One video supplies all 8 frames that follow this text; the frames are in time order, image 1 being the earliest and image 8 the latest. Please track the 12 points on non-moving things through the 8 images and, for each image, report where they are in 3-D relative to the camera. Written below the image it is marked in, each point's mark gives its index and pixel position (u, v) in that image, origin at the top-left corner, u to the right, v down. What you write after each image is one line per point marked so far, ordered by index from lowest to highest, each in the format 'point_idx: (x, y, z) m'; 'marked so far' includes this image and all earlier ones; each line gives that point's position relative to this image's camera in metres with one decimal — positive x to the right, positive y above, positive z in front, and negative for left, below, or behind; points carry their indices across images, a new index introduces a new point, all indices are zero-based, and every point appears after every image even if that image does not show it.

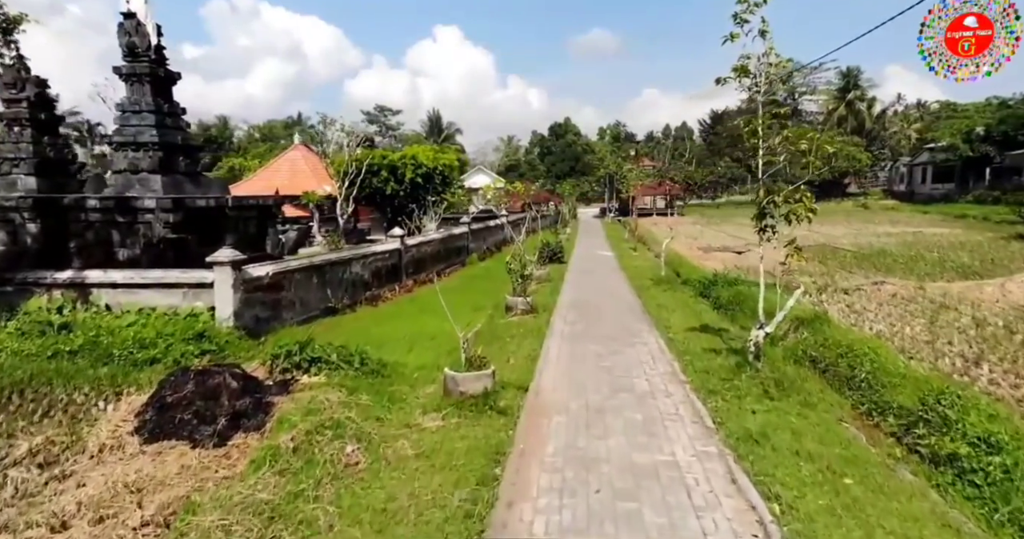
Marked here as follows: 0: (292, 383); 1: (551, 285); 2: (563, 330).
0: (-2.3, -1.2, +5.9) m
1: (+1.0, -0.4, +14.0) m
2: (+0.8, -1.0, +9.2) m
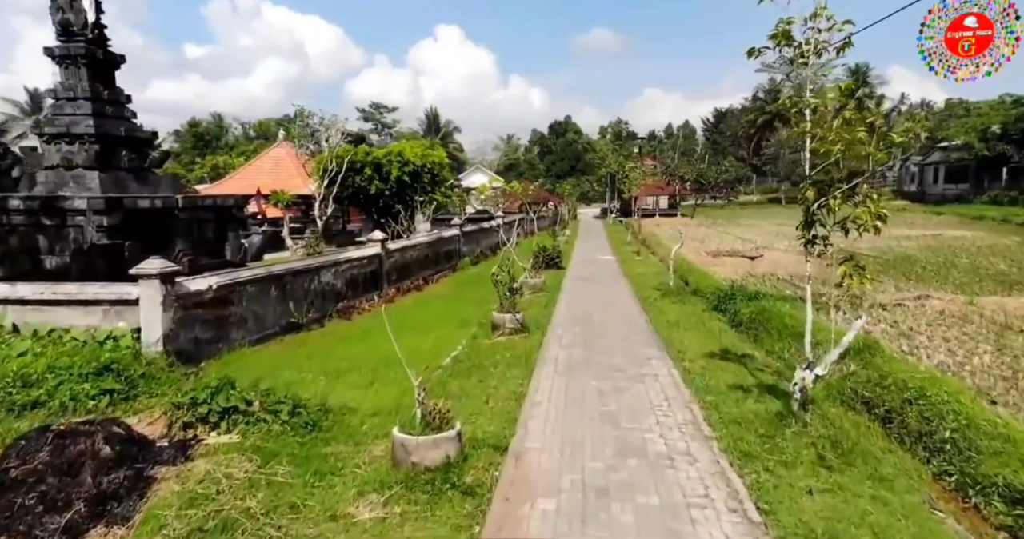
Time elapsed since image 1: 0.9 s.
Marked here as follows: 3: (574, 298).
0: (-2.5, -1.4, +4.4) m
1: (+0.8, -0.6, +12.6) m
2: (+0.6, -1.2, +7.8) m
3: (+1.3, -0.6, +12.5) m
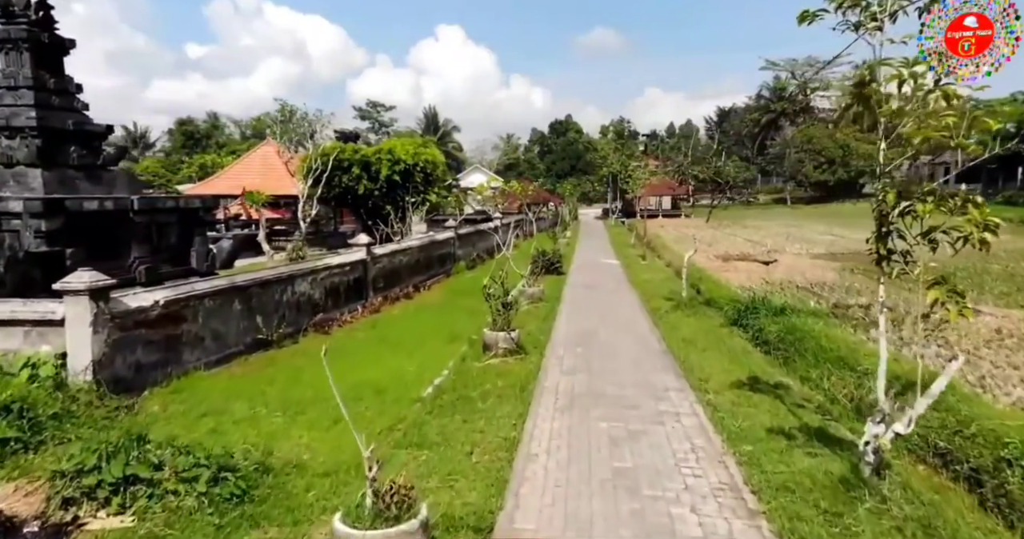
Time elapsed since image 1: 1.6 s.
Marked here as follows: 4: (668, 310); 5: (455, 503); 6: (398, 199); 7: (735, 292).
0: (-2.6, -1.5, +3.3) m
1: (+0.7, -0.8, +11.4) m
2: (+0.5, -1.3, +6.6) m
3: (+1.3, -0.8, +11.4) m
4: (+2.9, -0.8, +10.7) m
5: (-0.4, -1.6, +3.8) m
6: (-3.4, +2.1, +17.5) m
7: (+4.8, -0.5, +12.5) m
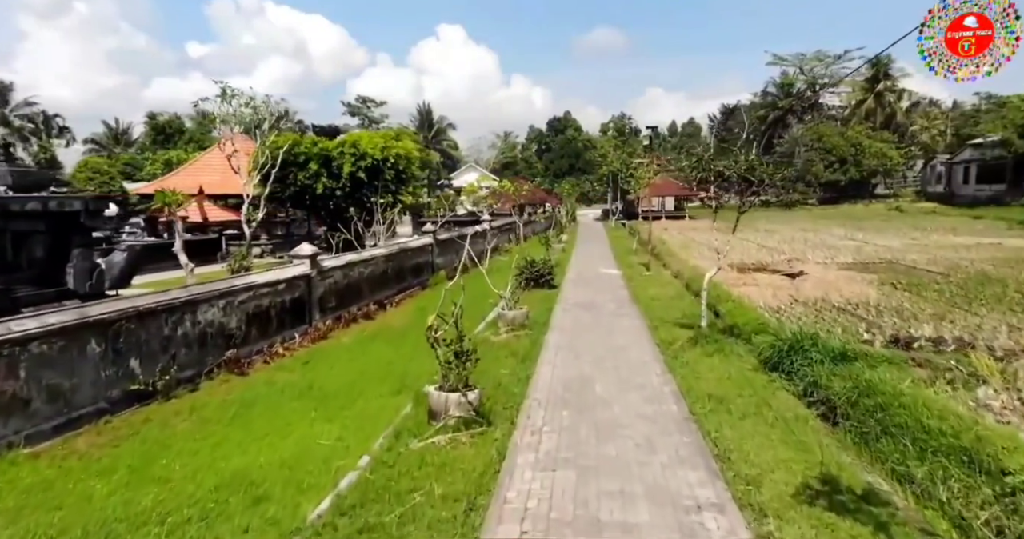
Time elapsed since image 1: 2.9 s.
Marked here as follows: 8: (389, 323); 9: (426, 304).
0: (-3.0, -1.8, +1.0) m
1: (+0.3, -1.1, +9.1) m
2: (+0.1, -1.6, +4.3) m
3: (+0.8, -1.1, +9.0) m
4: (+2.5, -1.1, +8.4) m
5: (-0.8, -1.9, +1.5) m
6: (-3.9, +1.8, +15.1) m
7: (+4.4, -0.8, +10.1) m
8: (-2.5, -1.1, +11.7) m
9: (-2.0, -0.8, +13.6) m
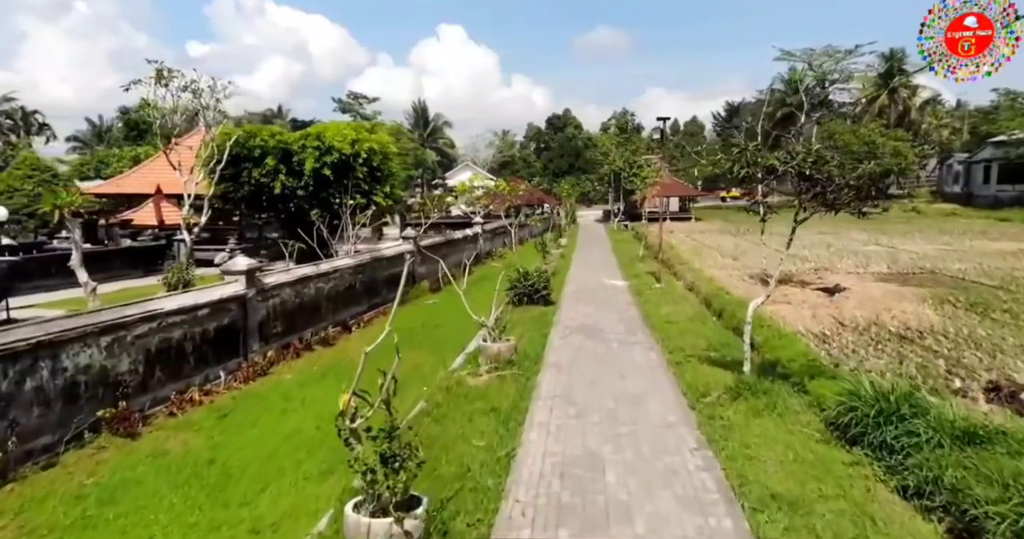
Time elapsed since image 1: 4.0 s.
0: (-3.2, -2.1, -1.1) m
1: (+0.1, -1.4, +7.0) m
2: (-0.1, -1.9, +2.2) m
3: (+0.6, -1.4, +6.9) m
4: (+2.3, -1.4, +6.3) m
5: (-1.0, -2.2, -0.6) m
6: (-4.1, +1.6, +13.0) m
7: (+4.2, -1.1, +8.1) m
8: (-2.7, -1.4, +9.6) m
9: (-2.3, -1.1, +11.6) m
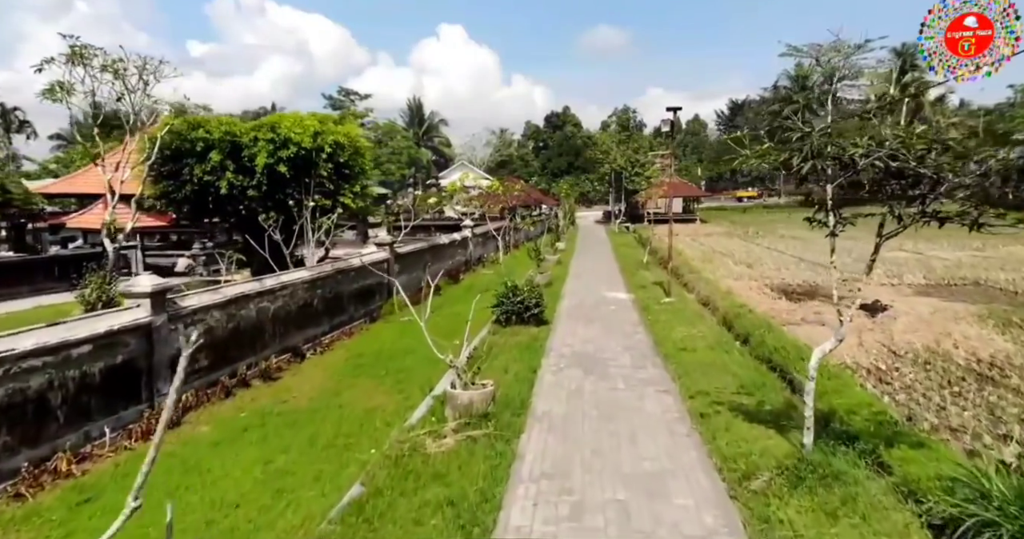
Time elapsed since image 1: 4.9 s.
0: (-3.4, -2.4, -2.9) m
1: (-0.2, -1.6, +5.2) m
2: (-0.3, -2.2, +0.4) m
3: (+0.4, -1.7, +5.2) m
4: (+2.0, -1.6, +4.5) m
5: (-1.3, -2.4, -2.4) m
6: (-4.3, +1.3, +11.2) m
7: (+4.0, -1.4, +6.3) m
8: (-3.0, -1.6, +7.8) m
9: (-2.5, -1.3, +9.8) m
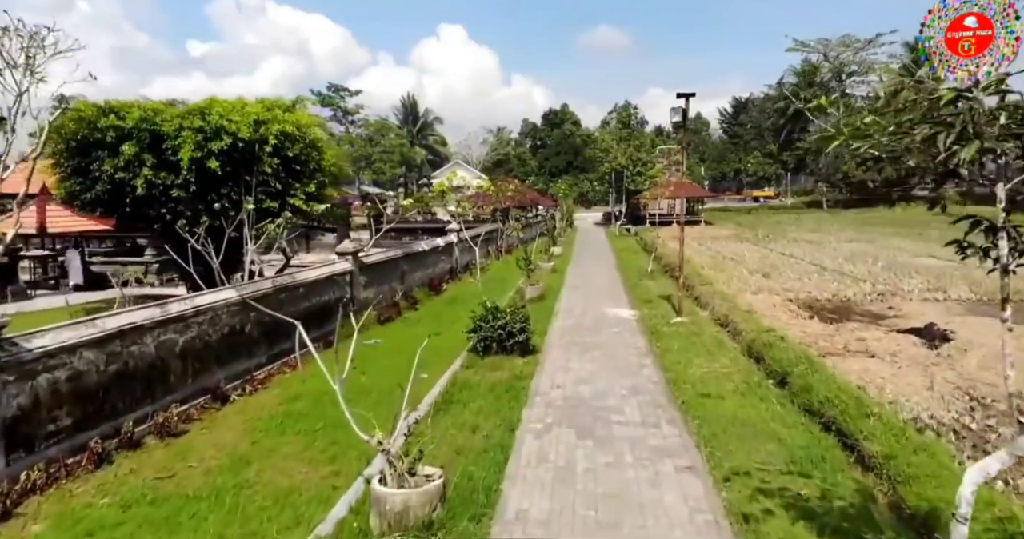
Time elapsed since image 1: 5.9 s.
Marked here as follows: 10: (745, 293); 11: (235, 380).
0: (-3.7, -2.6, -4.8) m
1: (-0.5, -1.9, +3.3) m
2: (-0.6, -2.5, -1.5) m
3: (+0.1, -1.9, +3.3) m
4: (+1.7, -1.9, +2.6) m
5: (-1.6, -2.7, -4.3) m
6: (-4.6, +1.1, +9.4) m
7: (+3.7, -1.7, +4.4) m
8: (-3.3, -1.9, +5.9) m
9: (-2.8, -1.6, +7.9) m
10: (+5.5, -0.5, +13.5) m
11: (-3.7, -1.5, +7.9) m
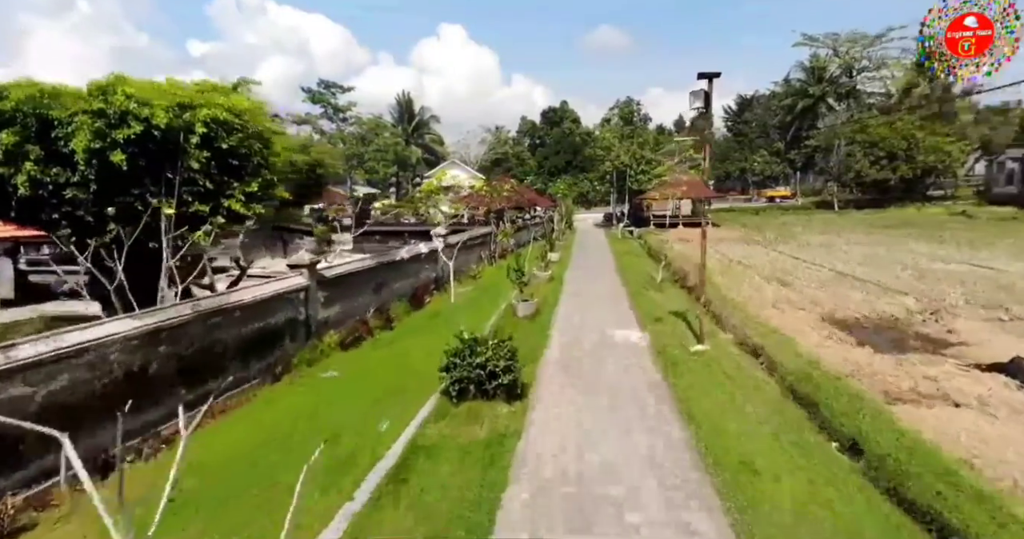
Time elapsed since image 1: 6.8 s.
0: (-3.9, -2.9, -6.6) m
1: (-0.7, -2.1, +1.5) m
2: (-0.8, -2.7, -3.3) m
3: (-0.1, -2.2, +1.5) m
4: (+1.5, -2.2, +0.8) m
5: (-1.8, -3.0, -6.1) m
6: (-4.8, +0.8, +7.5) m
7: (+3.5, -1.9, +2.6) m
8: (-3.5, -2.1, +4.1) m
9: (-3.0, -1.9, +6.1) m
10: (+5.3, -0.7, +11.7) m
11: (-3.9, -1.7, +6.1) m
